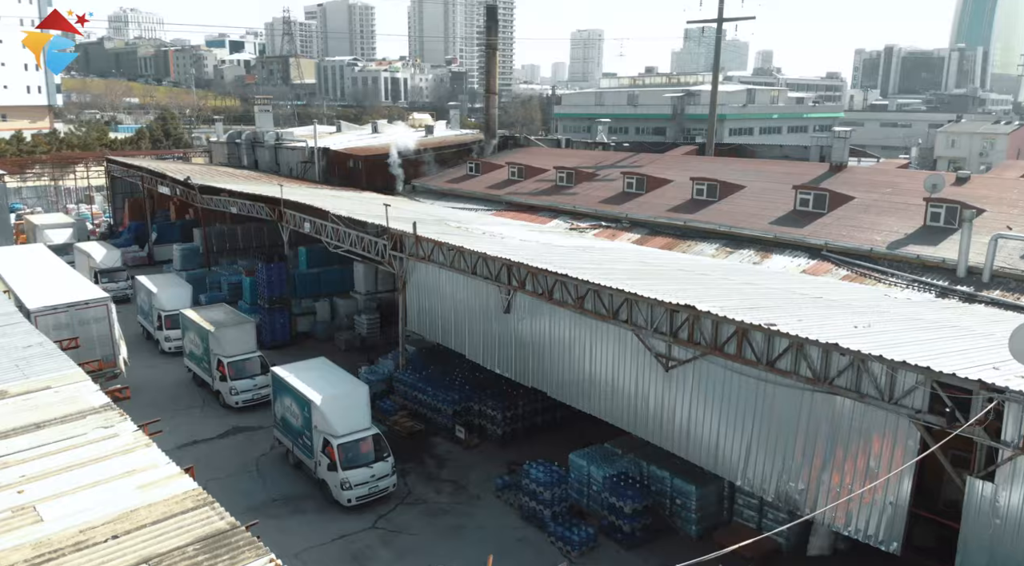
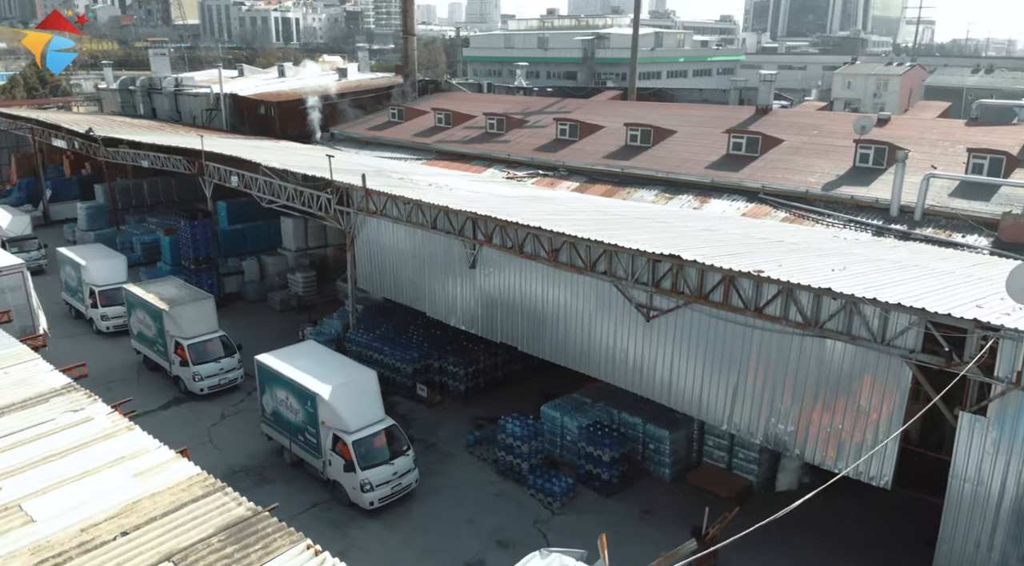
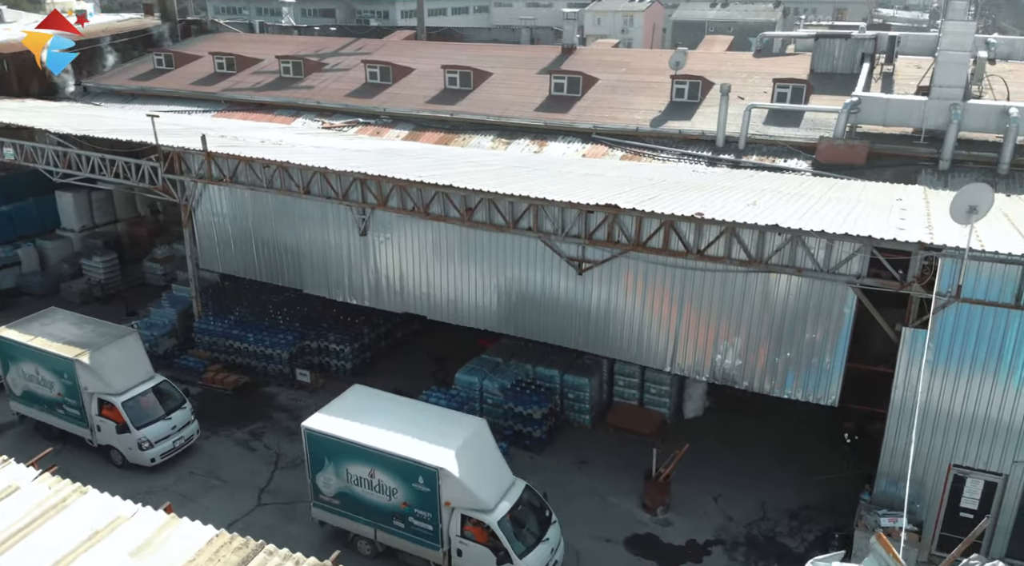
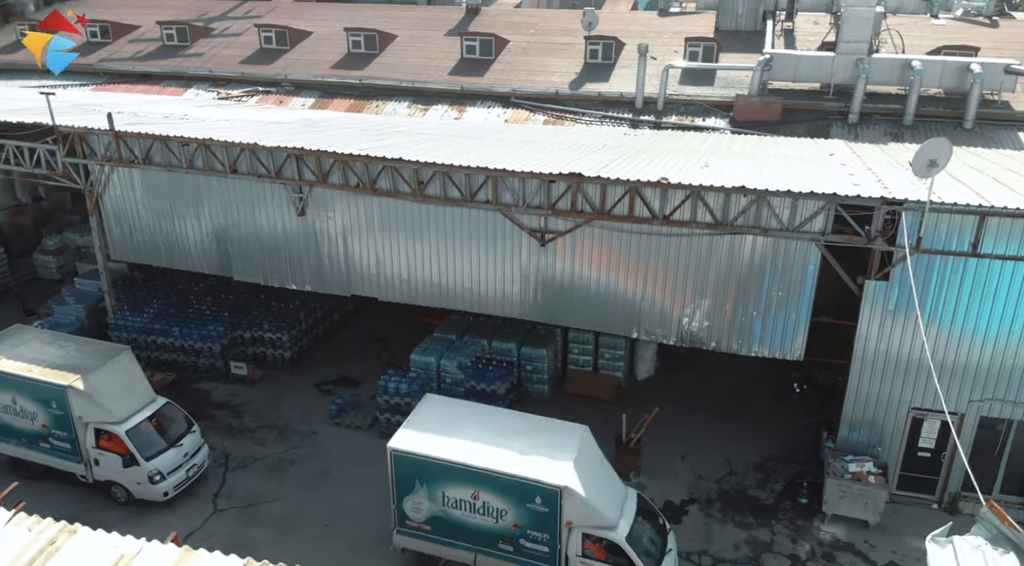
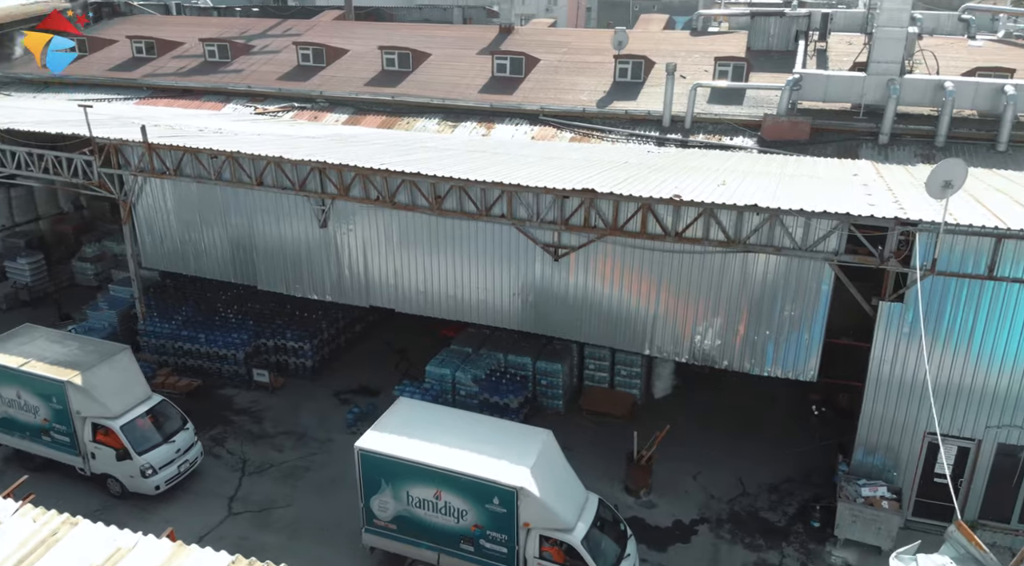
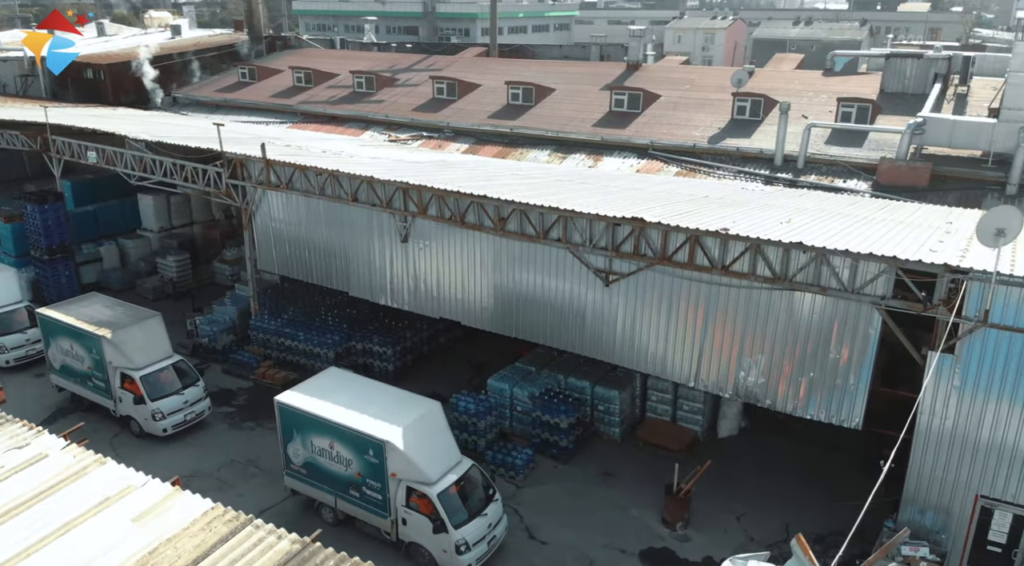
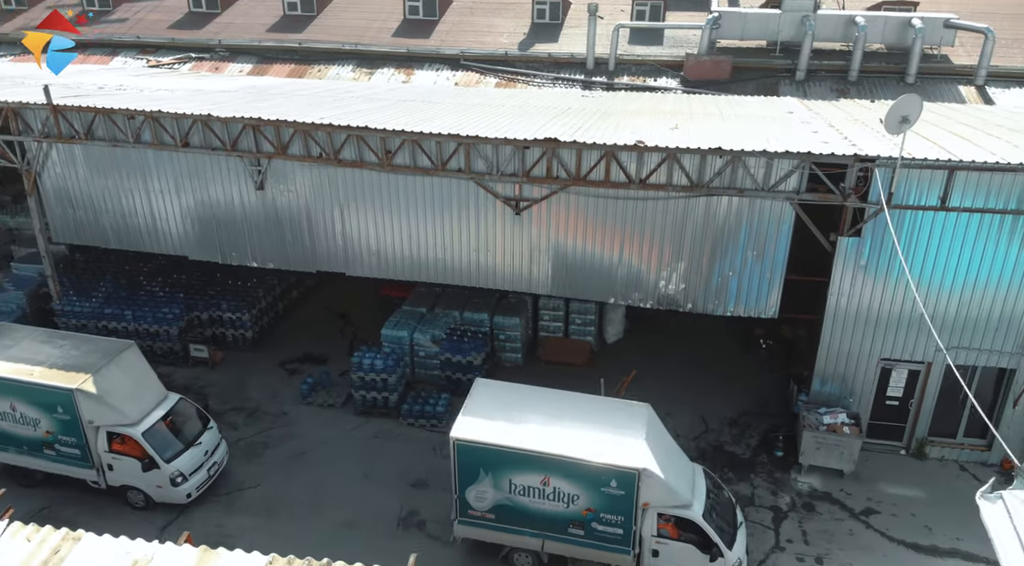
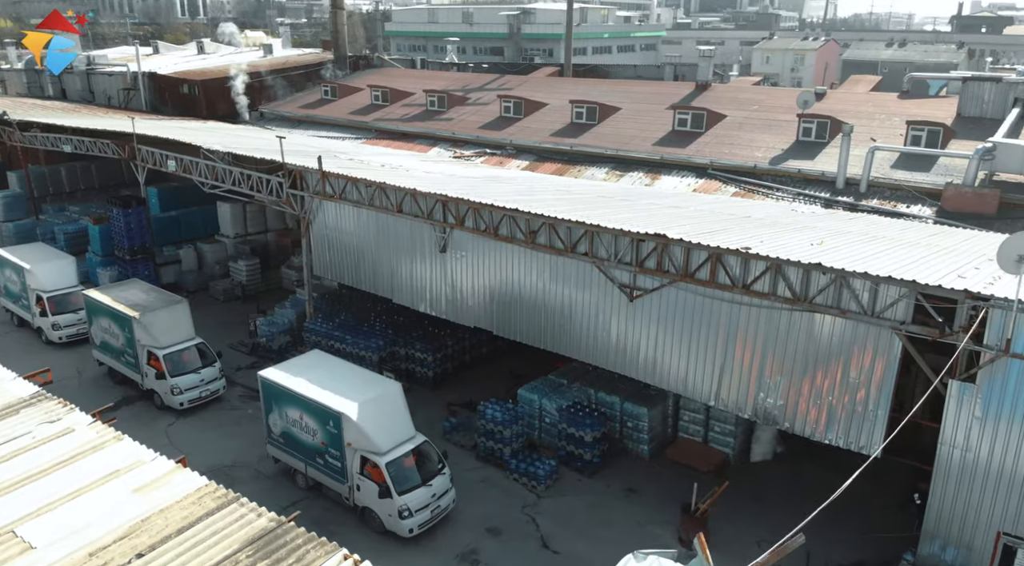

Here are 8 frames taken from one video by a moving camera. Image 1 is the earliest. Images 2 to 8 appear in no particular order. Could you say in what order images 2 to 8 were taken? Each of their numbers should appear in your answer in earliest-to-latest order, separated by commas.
2, 8, 6, 3, 5, 4, 7
